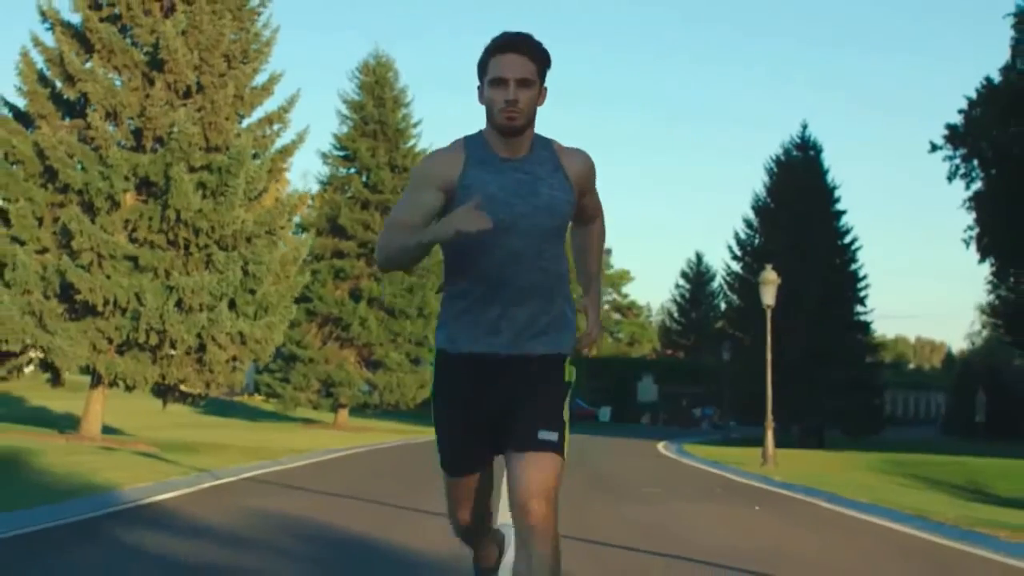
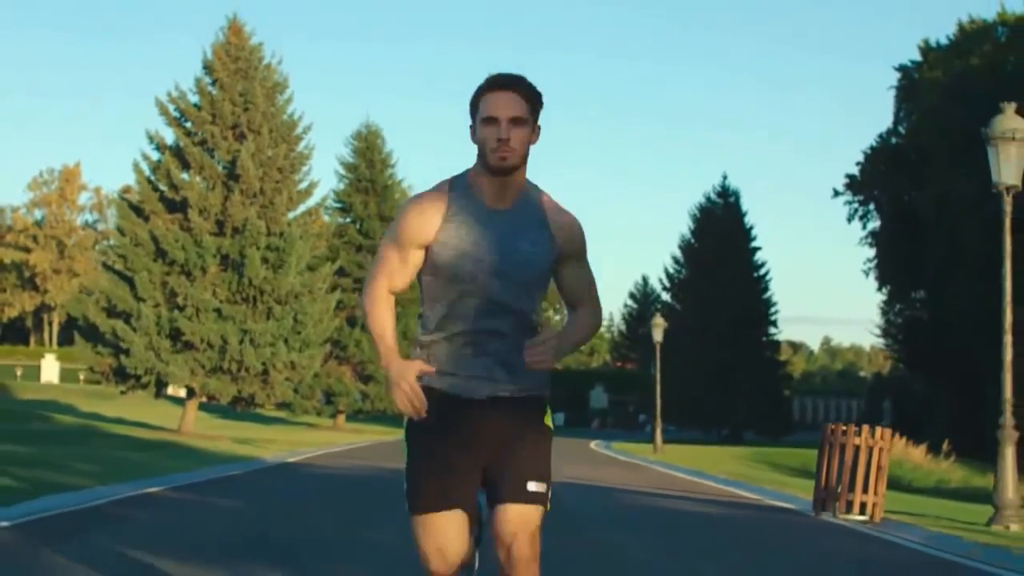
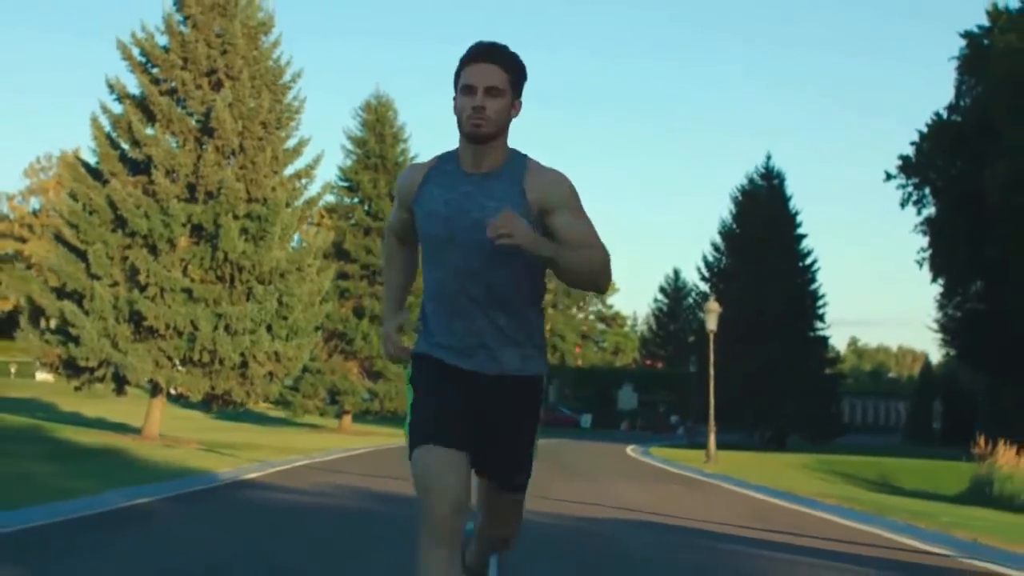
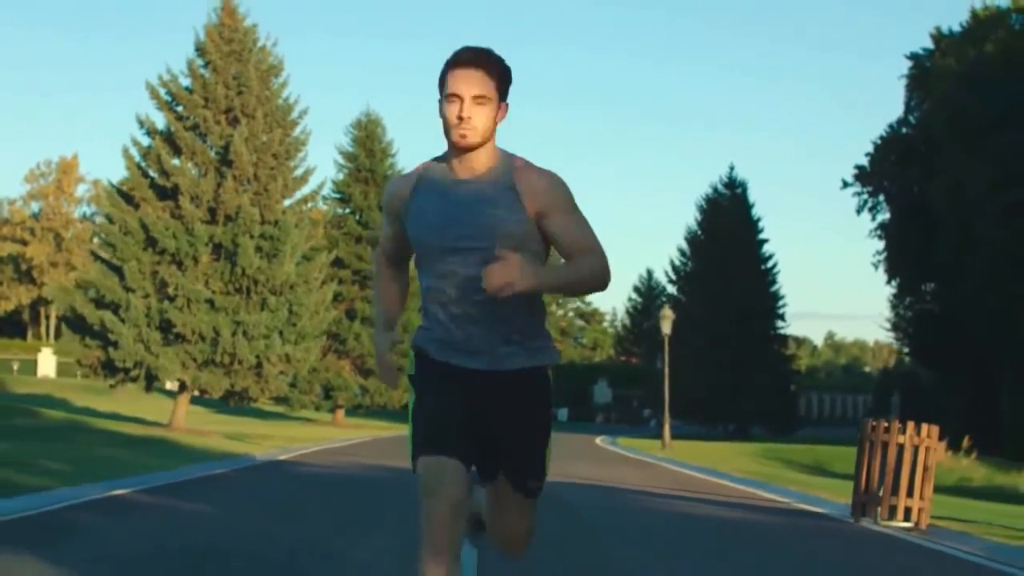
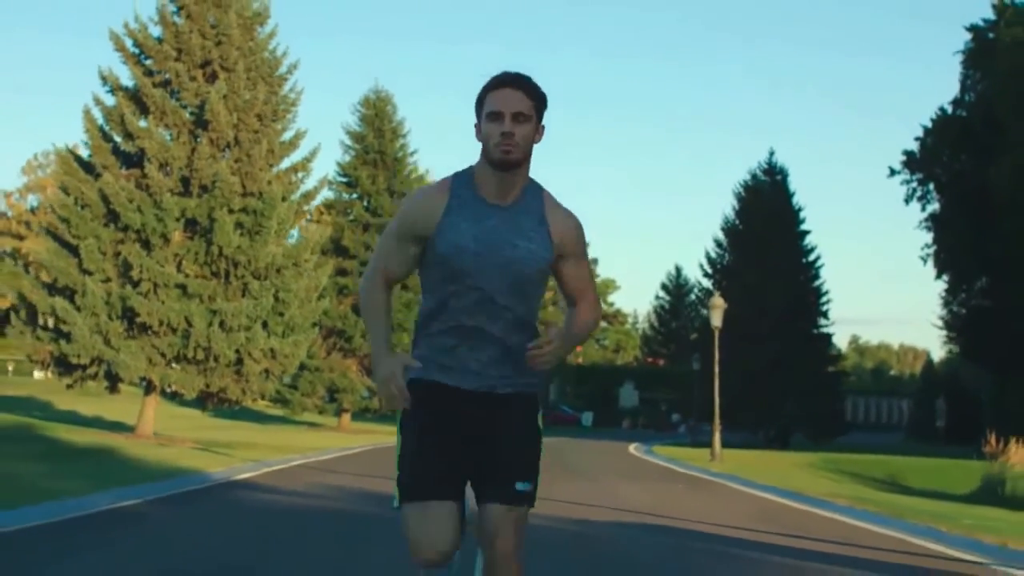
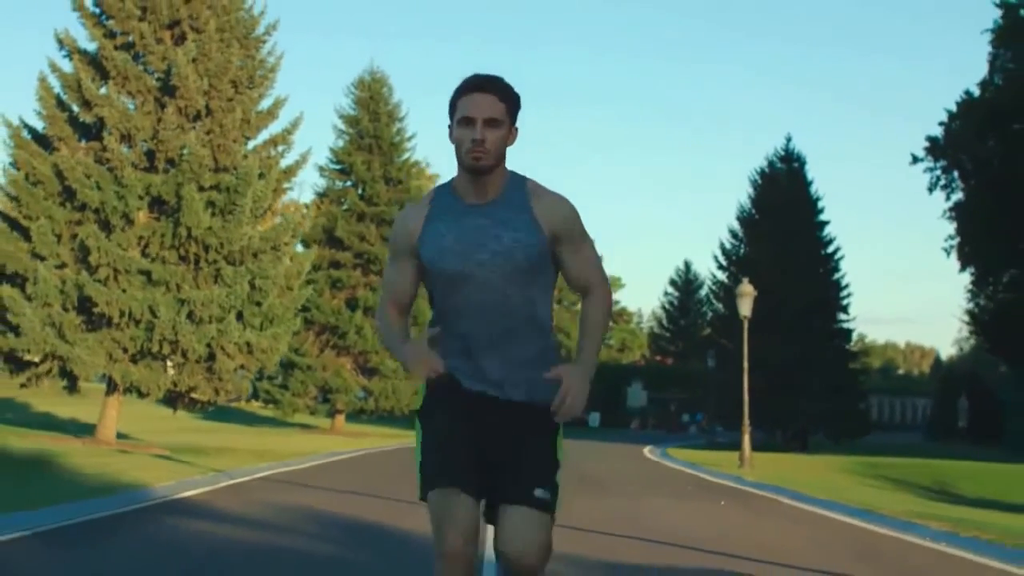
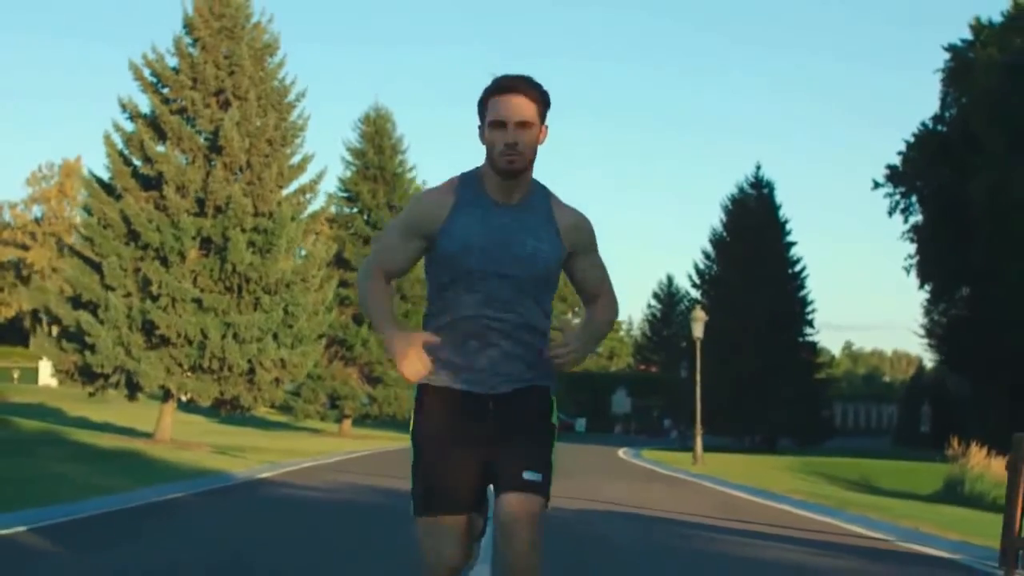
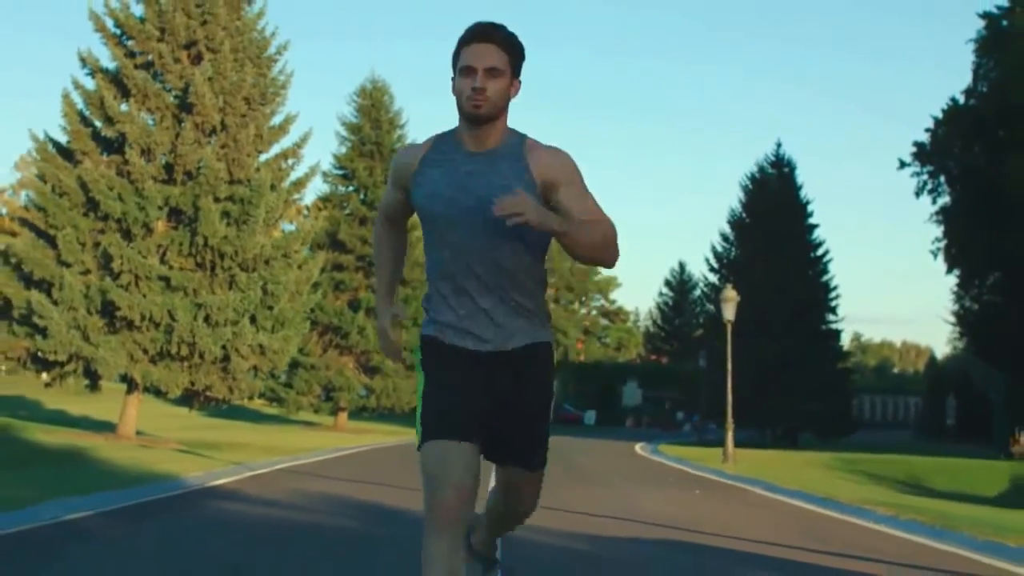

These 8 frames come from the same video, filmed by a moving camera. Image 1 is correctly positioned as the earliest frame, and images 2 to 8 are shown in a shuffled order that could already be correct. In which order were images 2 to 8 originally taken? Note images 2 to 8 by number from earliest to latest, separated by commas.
6, 8, 5, 3, 7, 4, 2
